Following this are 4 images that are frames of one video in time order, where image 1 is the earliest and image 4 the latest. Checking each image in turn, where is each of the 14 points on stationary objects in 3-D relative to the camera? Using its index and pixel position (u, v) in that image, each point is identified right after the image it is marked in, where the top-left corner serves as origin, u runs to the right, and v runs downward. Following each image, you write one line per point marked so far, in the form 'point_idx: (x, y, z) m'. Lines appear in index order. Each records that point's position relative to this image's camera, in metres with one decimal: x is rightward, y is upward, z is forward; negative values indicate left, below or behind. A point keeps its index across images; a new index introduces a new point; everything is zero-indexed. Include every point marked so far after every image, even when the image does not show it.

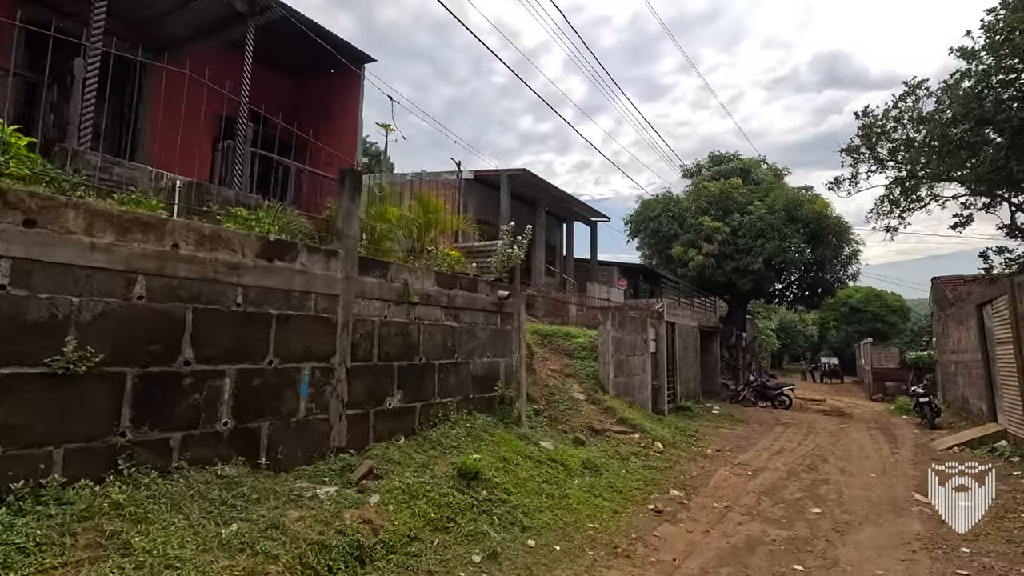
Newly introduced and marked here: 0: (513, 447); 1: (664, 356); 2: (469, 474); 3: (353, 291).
0: (0.0, -1.8, +6.1) m
1: (+3.9, -1.7, +13.5) m
2: (-0.4, -1.7, +4.9) m
3: (-1.5, 0.0, +5.0) m
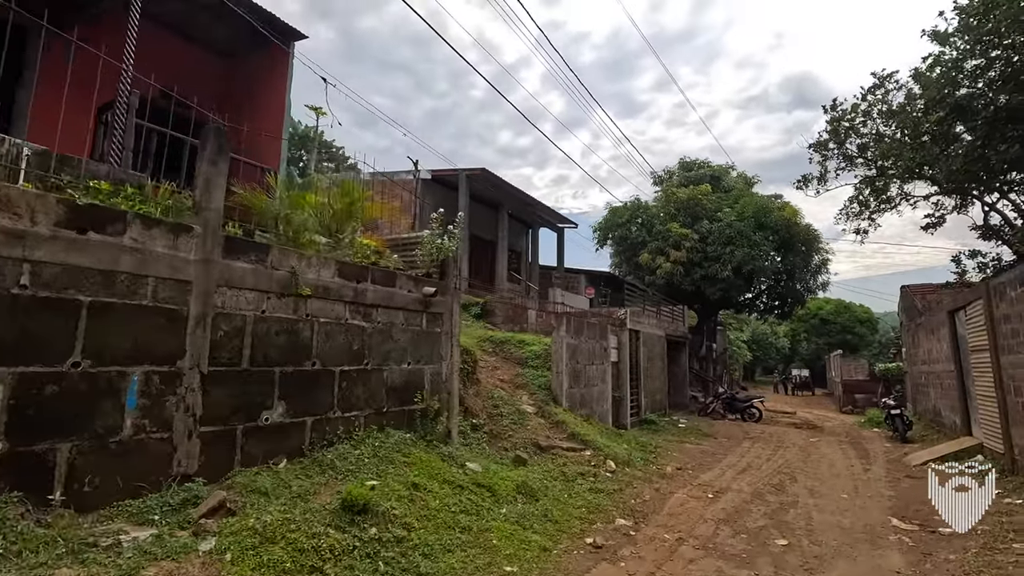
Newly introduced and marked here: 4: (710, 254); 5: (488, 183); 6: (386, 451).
0: (-0.8, -1.8, +5.1) m
1: (+2.7, -1.8, +12.7) m
2: (-1.1, -1.6, +3.9) m
3: (-2.2, +0.1, +4.0) m
4: (+7.3, +1.3, +19.7) m
5: (-0.8, +3.3, +16.7) m
6: (-1.2, -1.6, +5.1) m
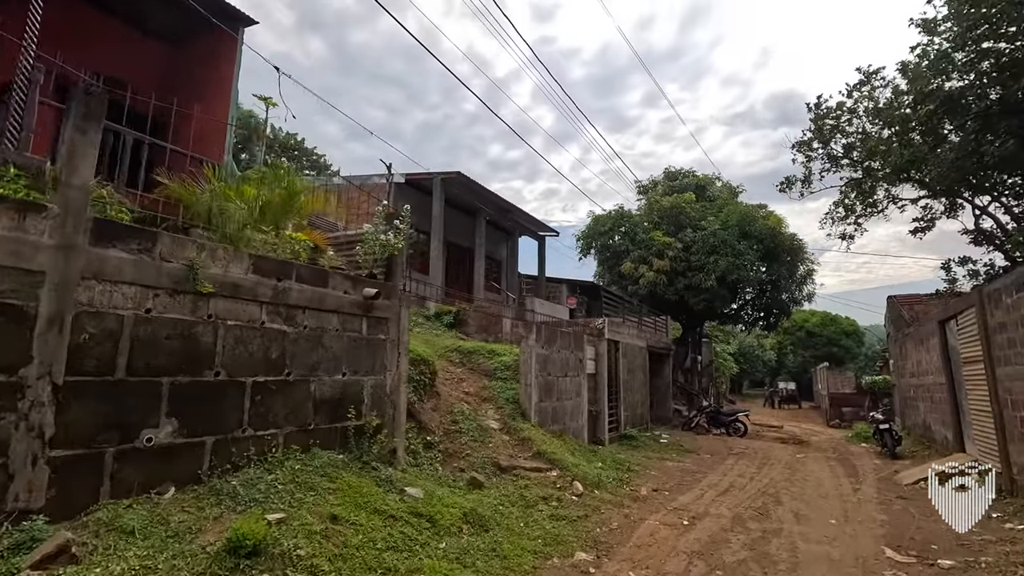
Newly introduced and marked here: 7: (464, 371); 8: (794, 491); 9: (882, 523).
0: (-1.3, -1.7, +4.4) m
1: (+2.1, -2.0, +12.1) m
2: (-1.6, -1.6, +3.2) m
3: (-2.7, +0.1, +3.3) m
4: (+6.5, +0.9, +19.3) m
5: (-1.4, +3.0, +16.1) m
6: (-1.7, -1.6, +4.4) m
7: (-0.9, -1.5, +9.8) m
8: (+4.4, -3.1, +8.3) m
9: (+4.6, -2.9, +6.6) m
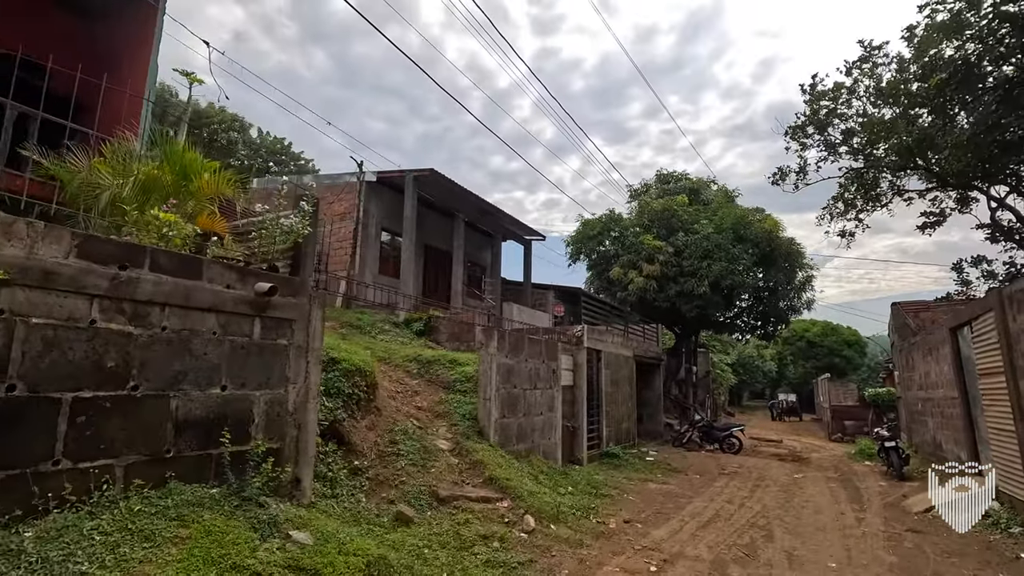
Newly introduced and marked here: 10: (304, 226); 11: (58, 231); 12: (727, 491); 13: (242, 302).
0: (-1.9, -1.7, +3.4) m
1: (+1.5, -2.1, +11.1) m
2: (-2.2, -1.5, +2.2) m
3: (-3.3, +0.2, +2.3) m
4: (+5.9, +0.7, +18.3) m
5: (-2.1, +2.9, +15.1) m
6: (-2.3, -1.5, +3.4) m
7: (-1.5, -1.6, +8.8) m
8: (+3.7, -3.2, +7.2) m
9: (+3.9, -2.9, +5.5) m
10: (-1.9, +0.6, +4.9) m
11: (-2.8, +0.4, +3.3) m
12: (+3.9, -3.6, +9.6) m
13: (-2.2, -0.1, +4.4) m
